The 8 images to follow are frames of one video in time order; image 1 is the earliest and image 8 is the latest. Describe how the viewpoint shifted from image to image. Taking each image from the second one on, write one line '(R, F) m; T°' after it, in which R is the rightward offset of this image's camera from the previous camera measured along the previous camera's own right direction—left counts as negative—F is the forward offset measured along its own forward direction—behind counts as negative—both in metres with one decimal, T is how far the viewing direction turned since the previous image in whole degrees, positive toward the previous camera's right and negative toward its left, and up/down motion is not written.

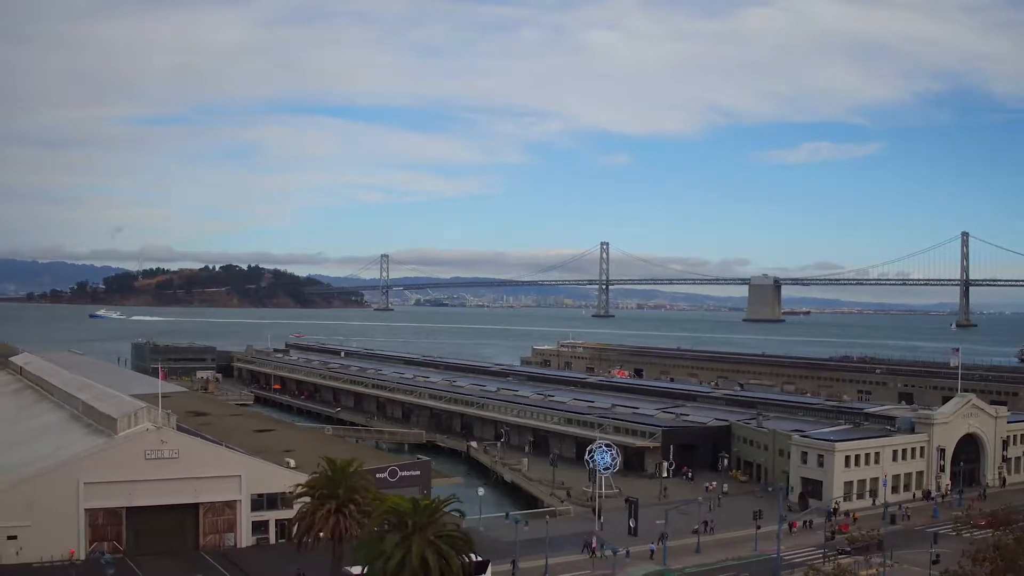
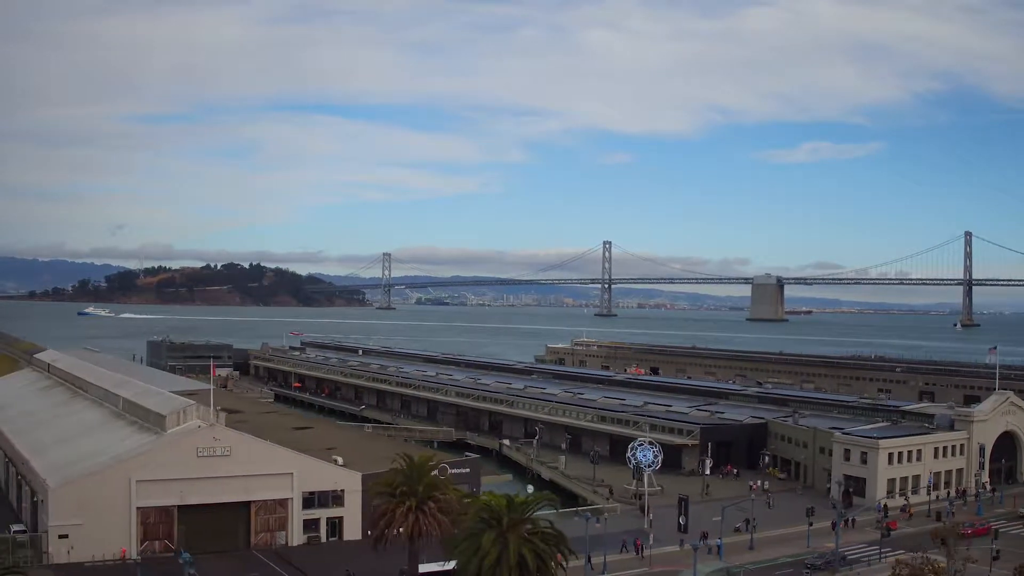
(-2.6, +0.4) m; +1°
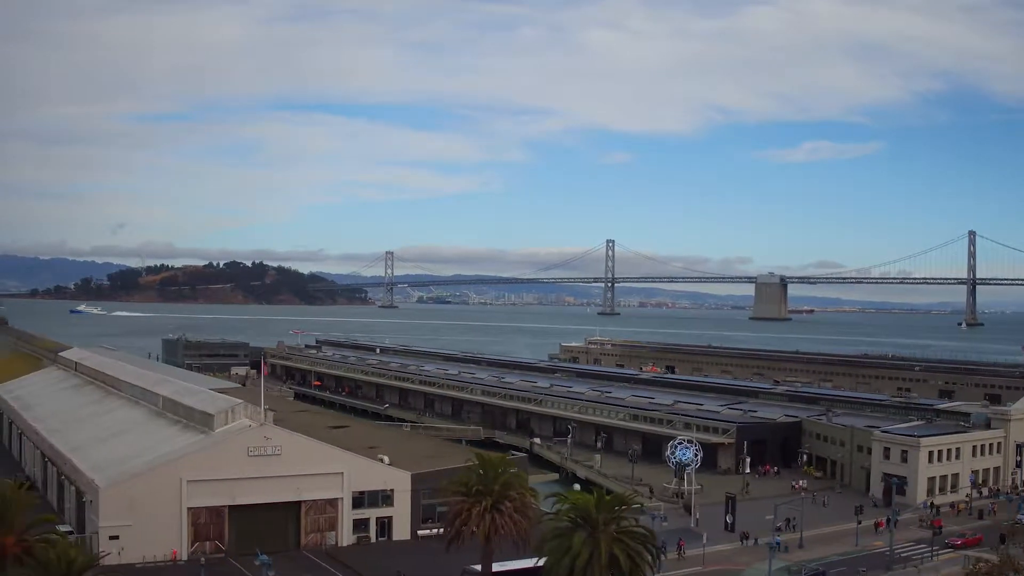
(-2.3, +0.3) m; 0°
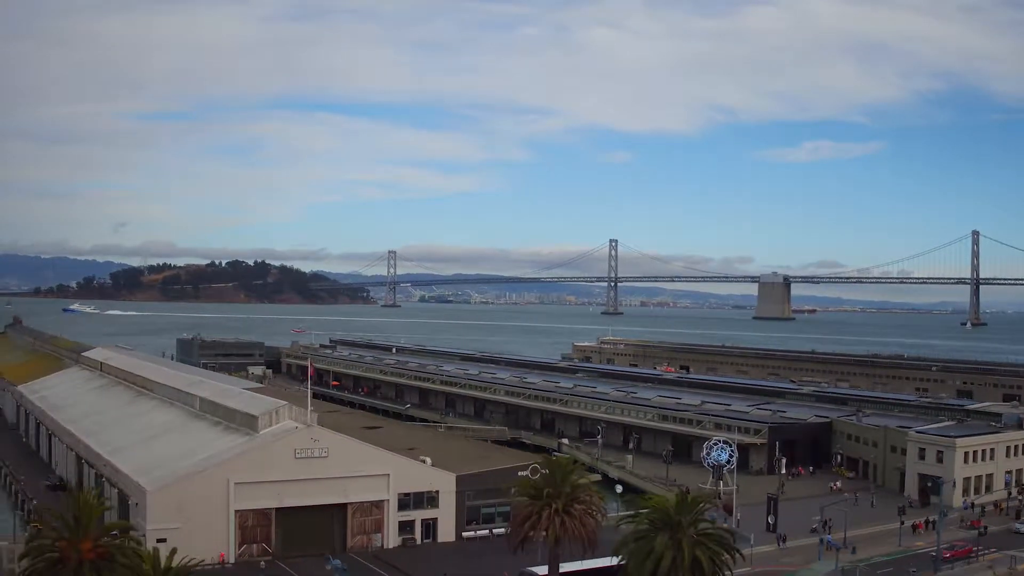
(-2.1, +0.2) m; 0°
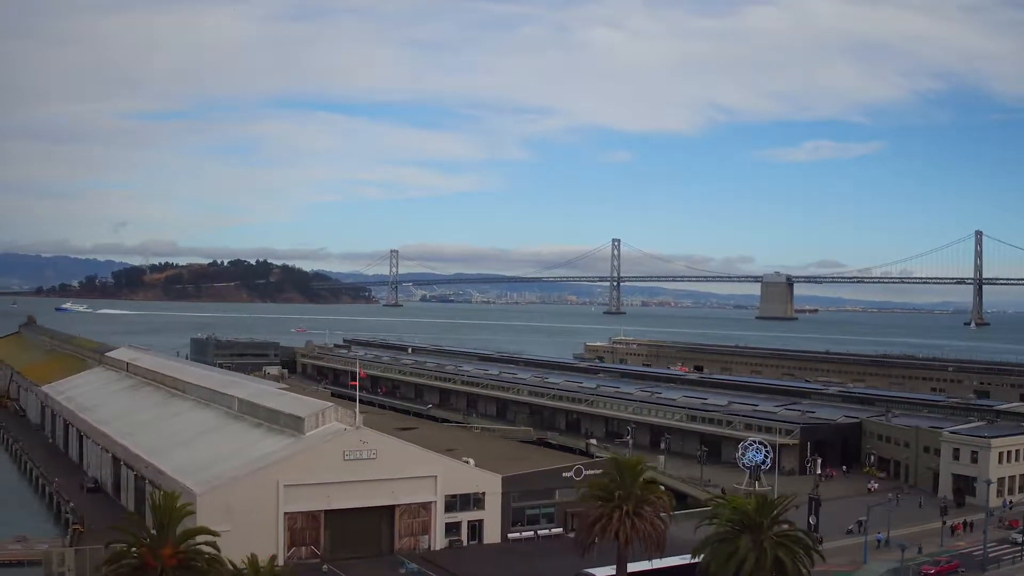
(-2.1, +0.2) m; 0°
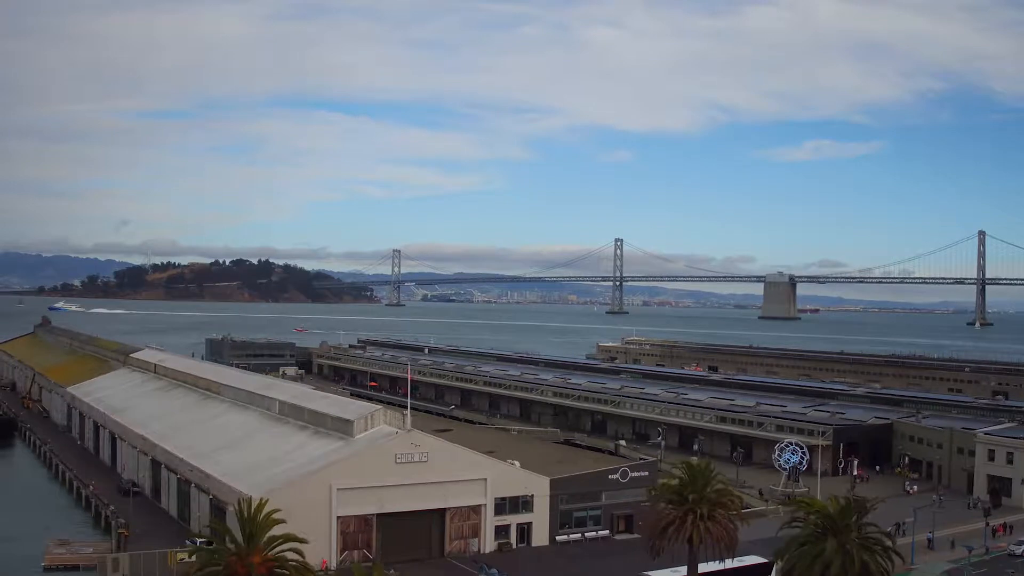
(-2.2, +0.1) m; 0°
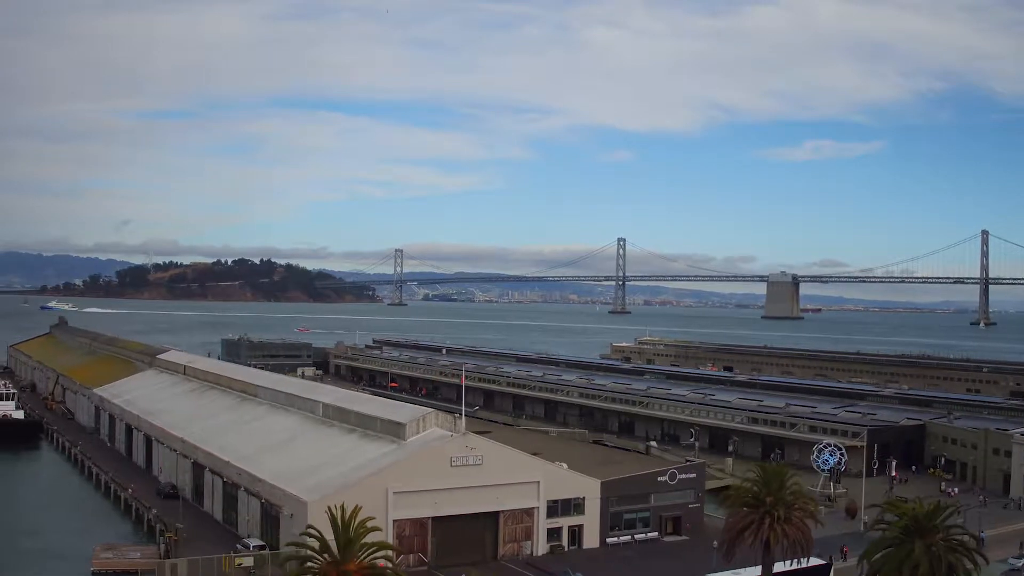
(-2.3, +0.2) m; 0°
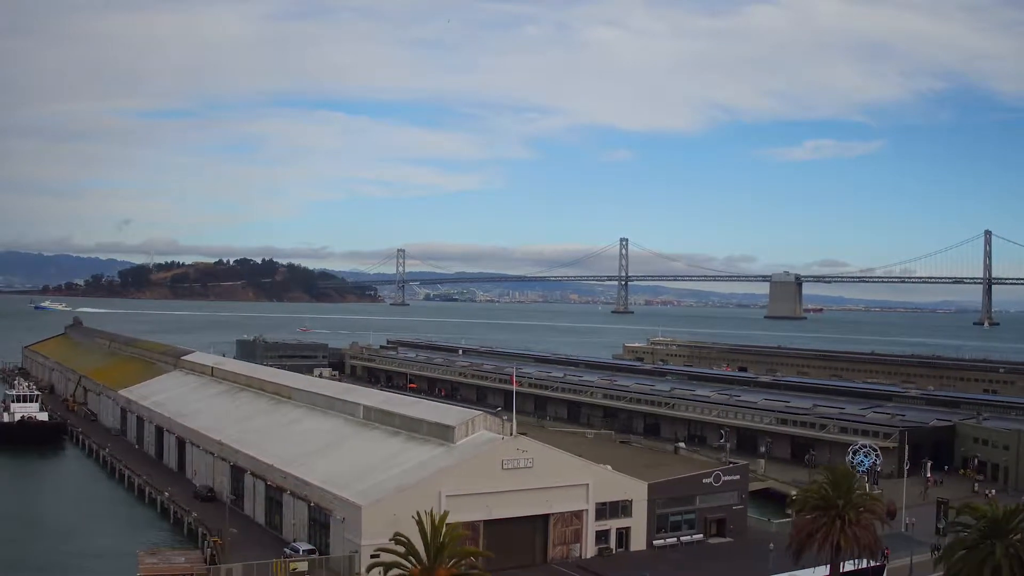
(-2.1, +0.2) m; 0°
